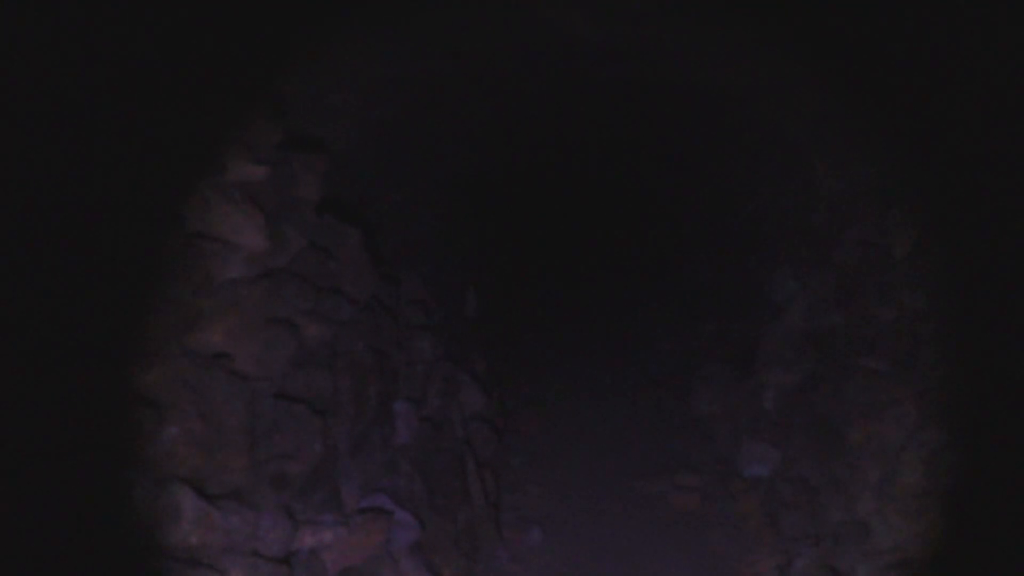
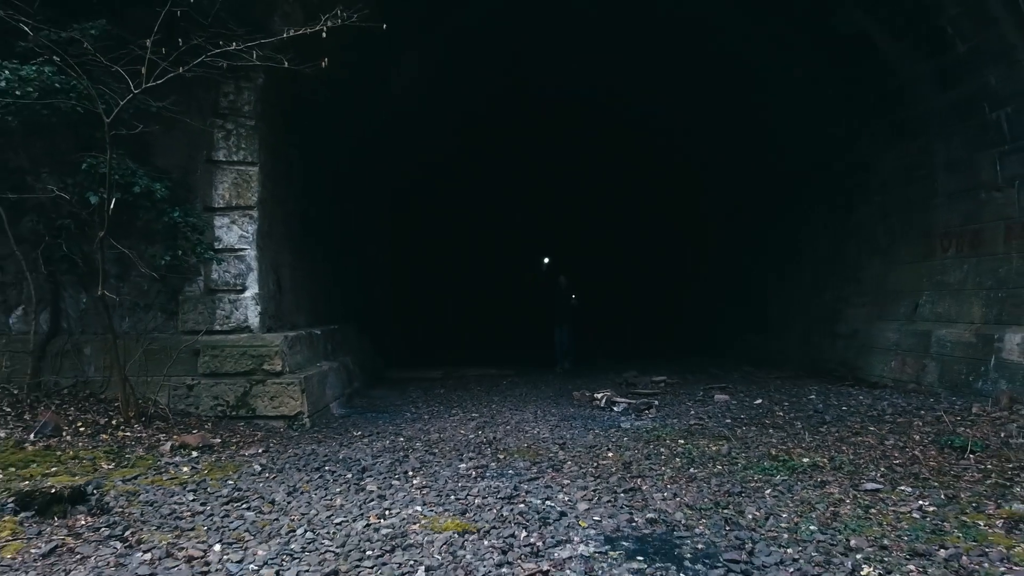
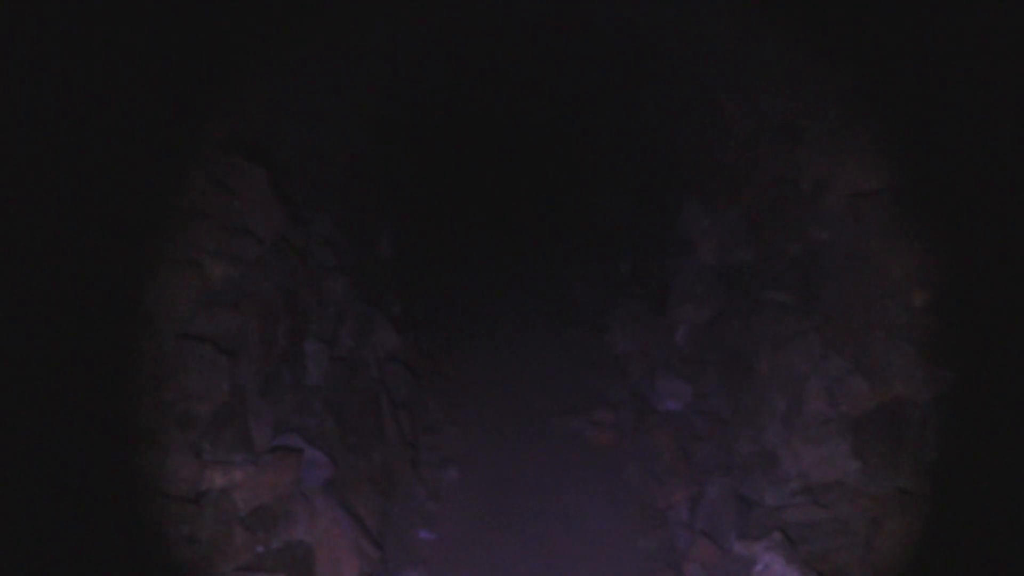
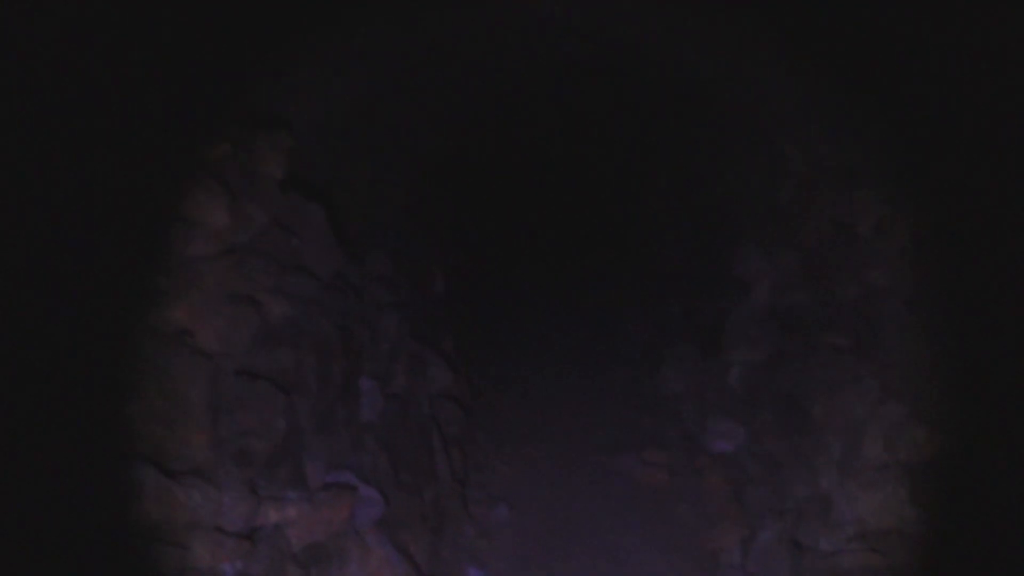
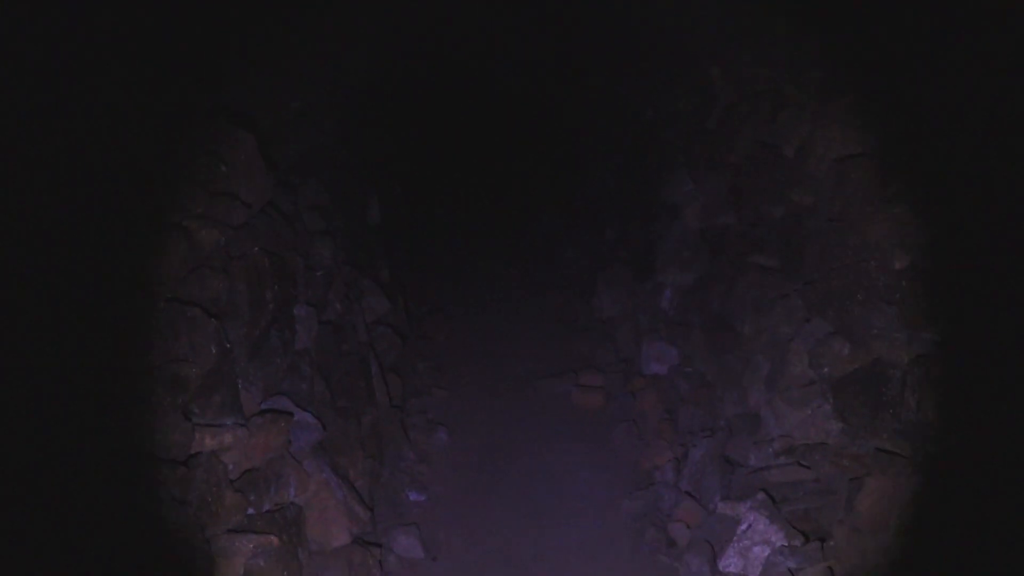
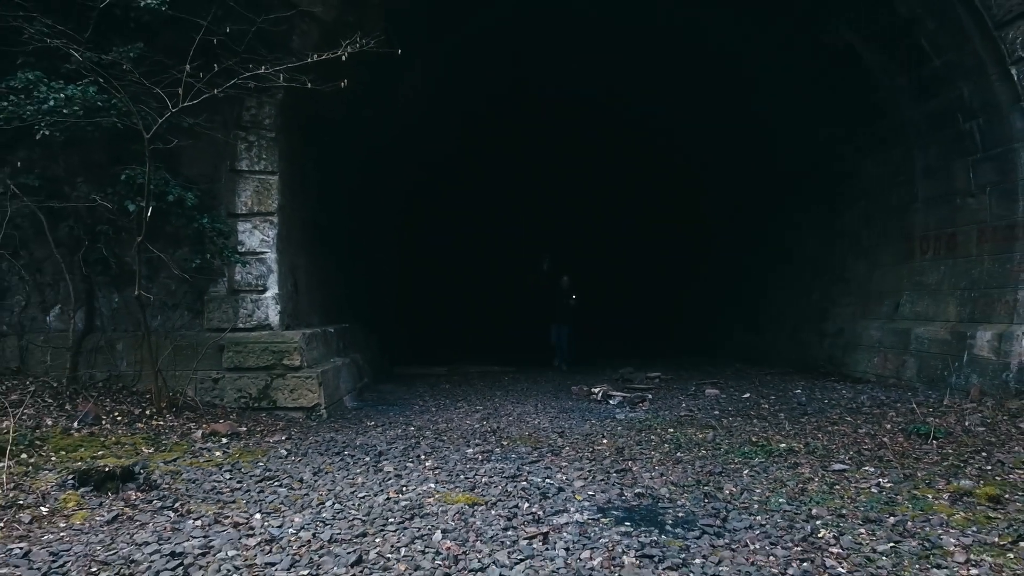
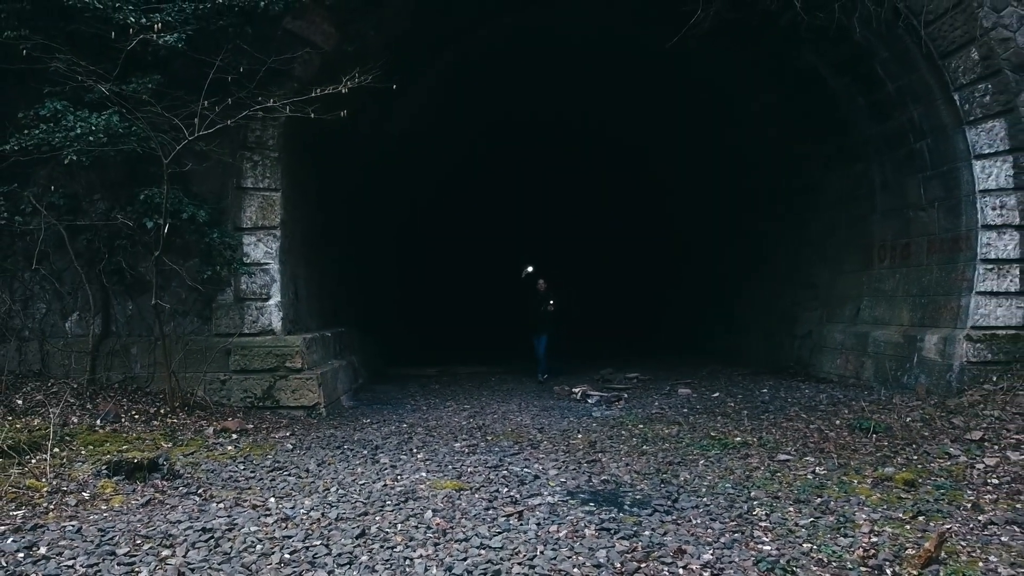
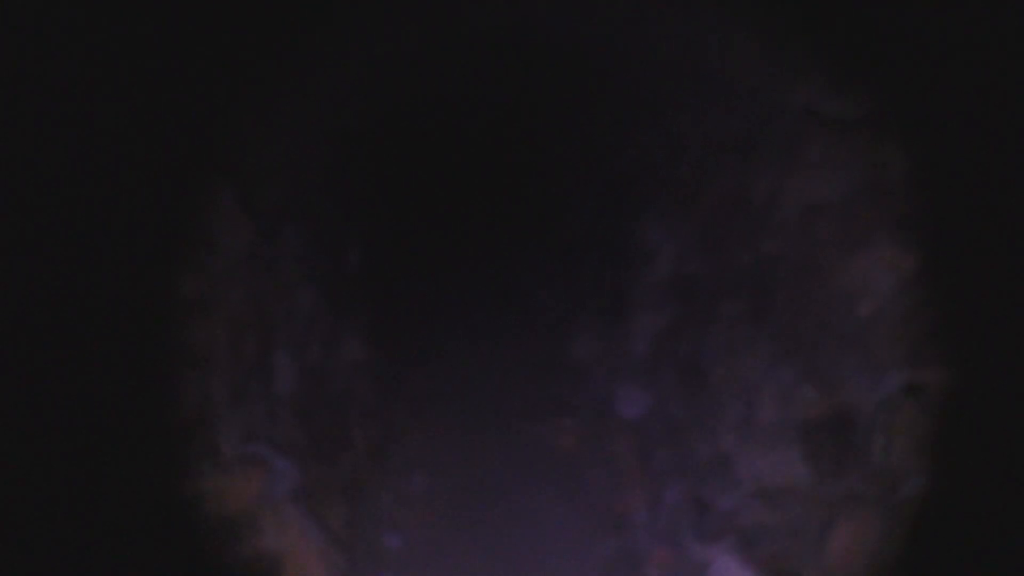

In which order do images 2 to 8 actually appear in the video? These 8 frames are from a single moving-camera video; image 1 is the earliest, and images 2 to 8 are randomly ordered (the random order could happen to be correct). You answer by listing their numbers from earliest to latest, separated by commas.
4, 3, 5, 8, 2, 6, 7
